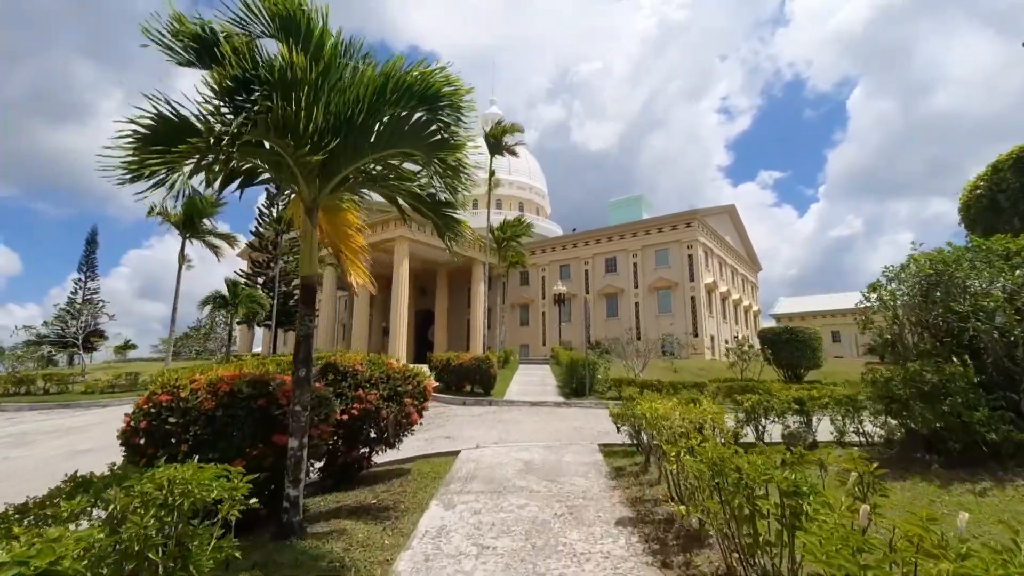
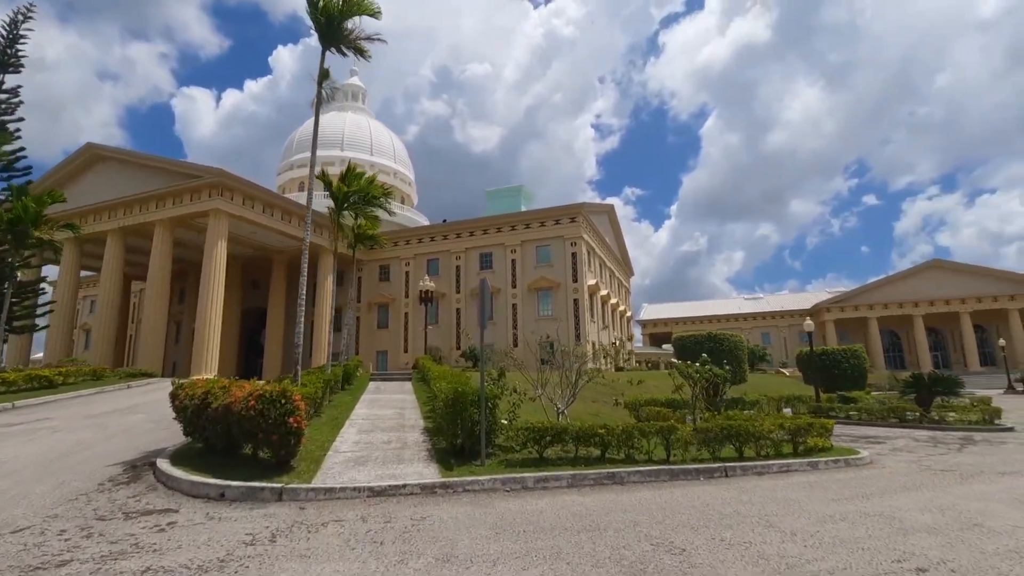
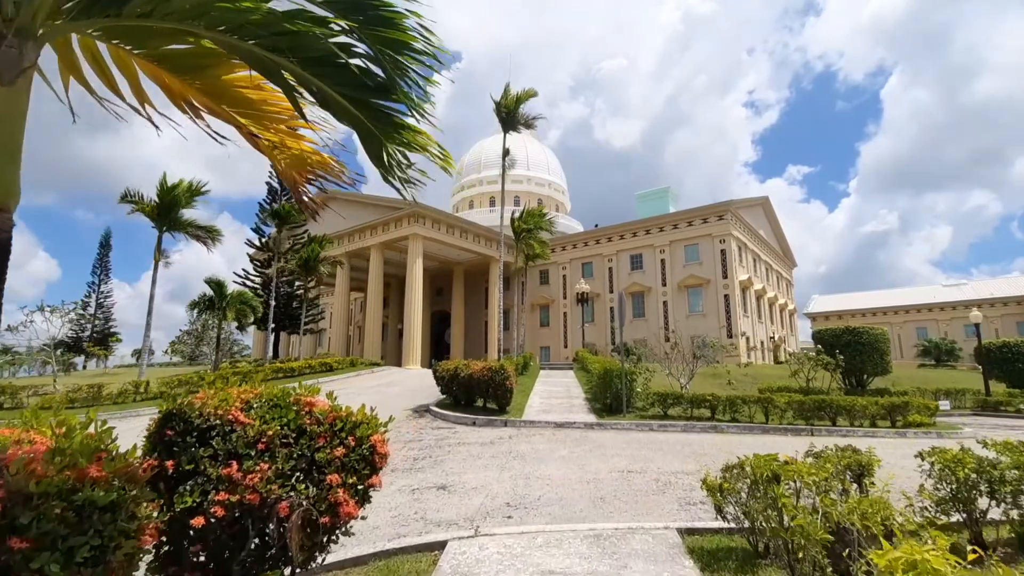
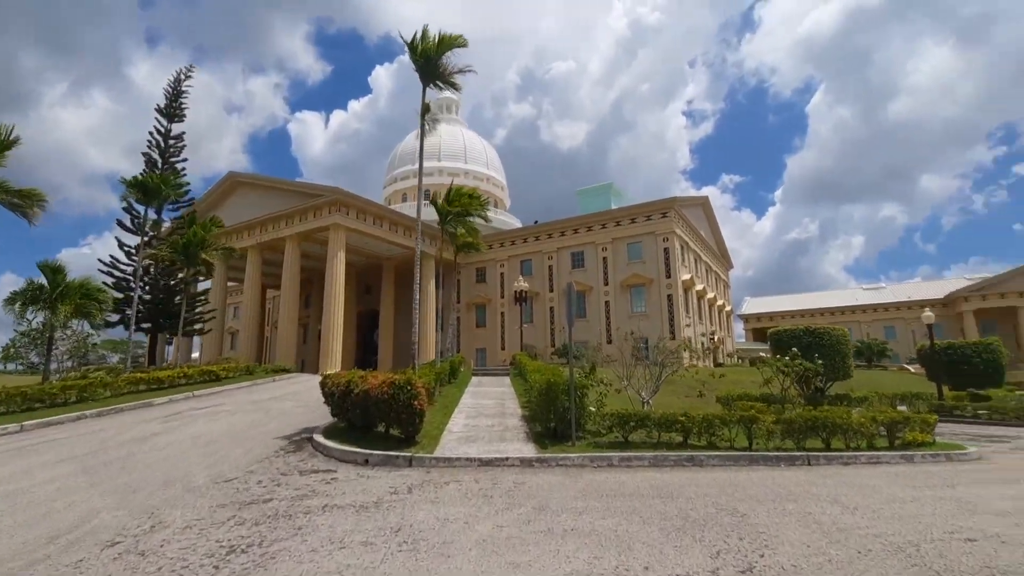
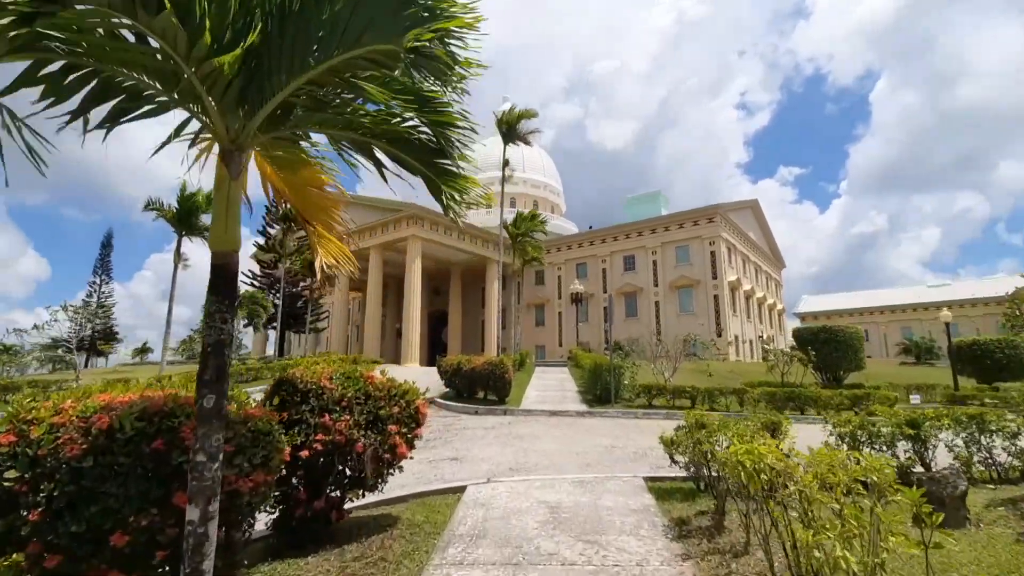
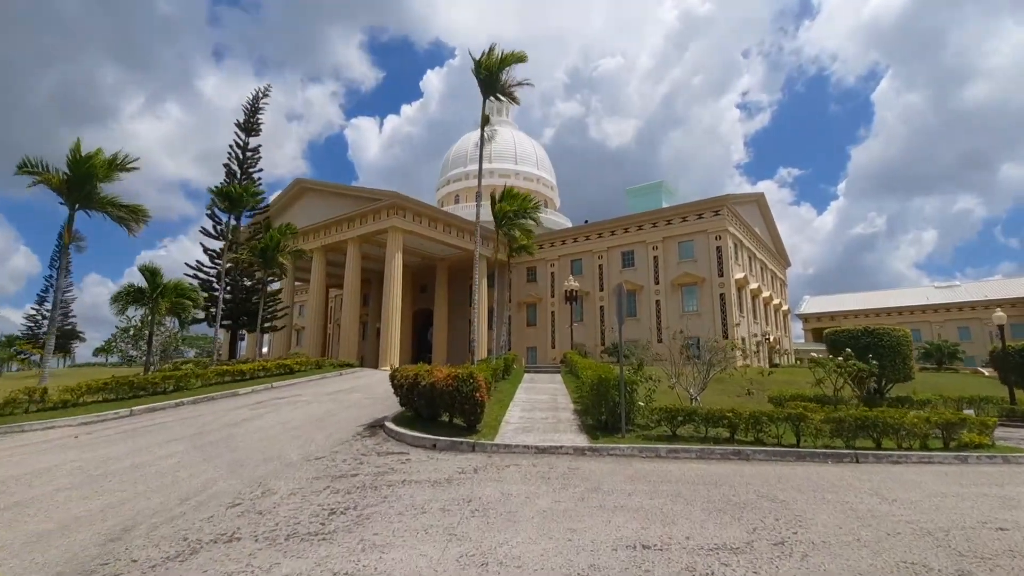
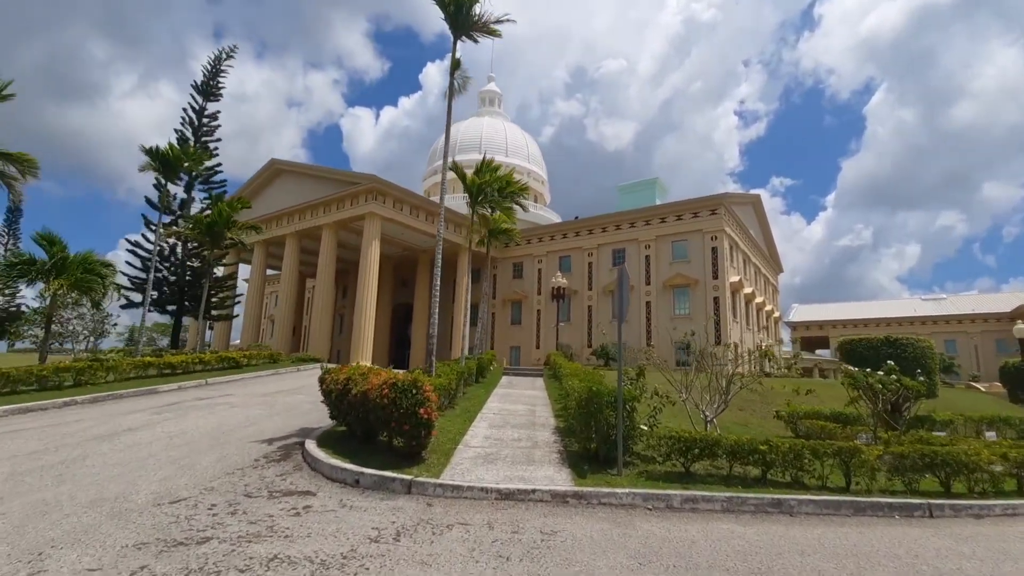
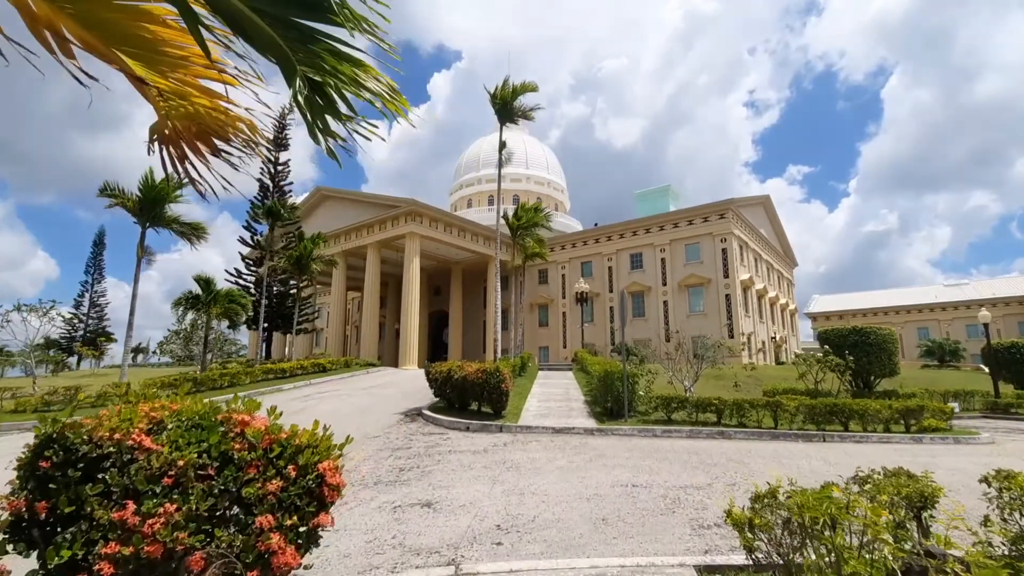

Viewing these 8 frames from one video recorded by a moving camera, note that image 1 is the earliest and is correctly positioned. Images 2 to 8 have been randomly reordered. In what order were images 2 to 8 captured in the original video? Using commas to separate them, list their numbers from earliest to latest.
5, 3, 8, 6, 4, 2, 7
